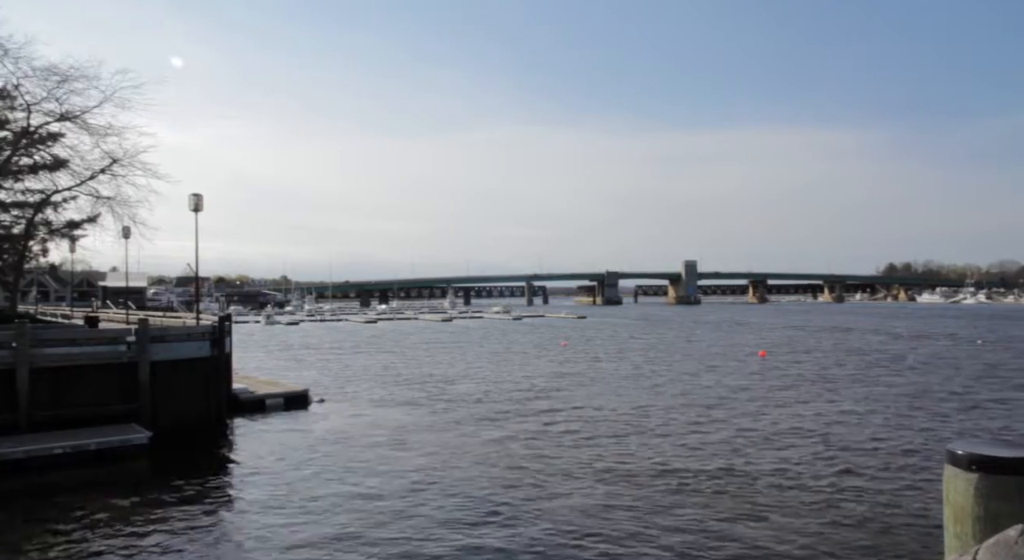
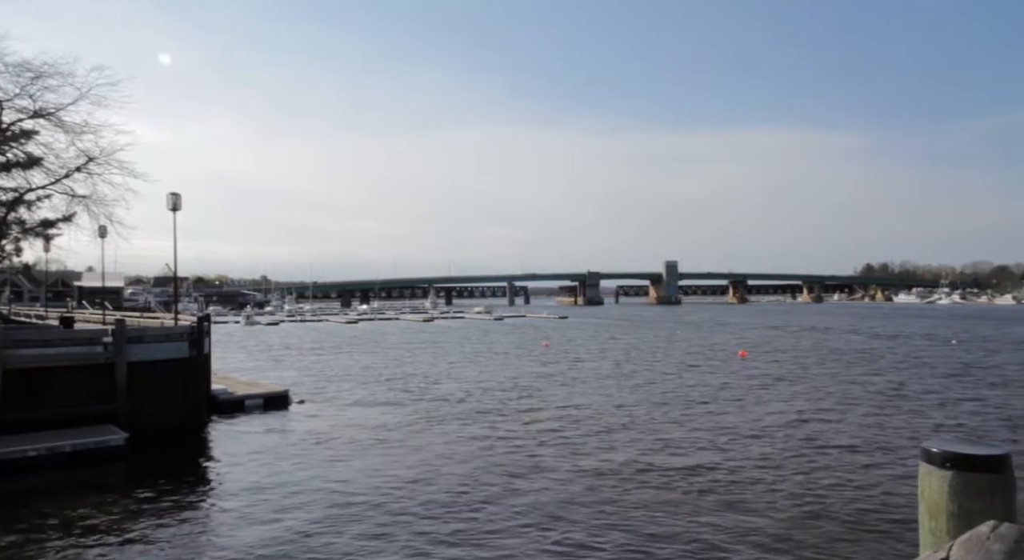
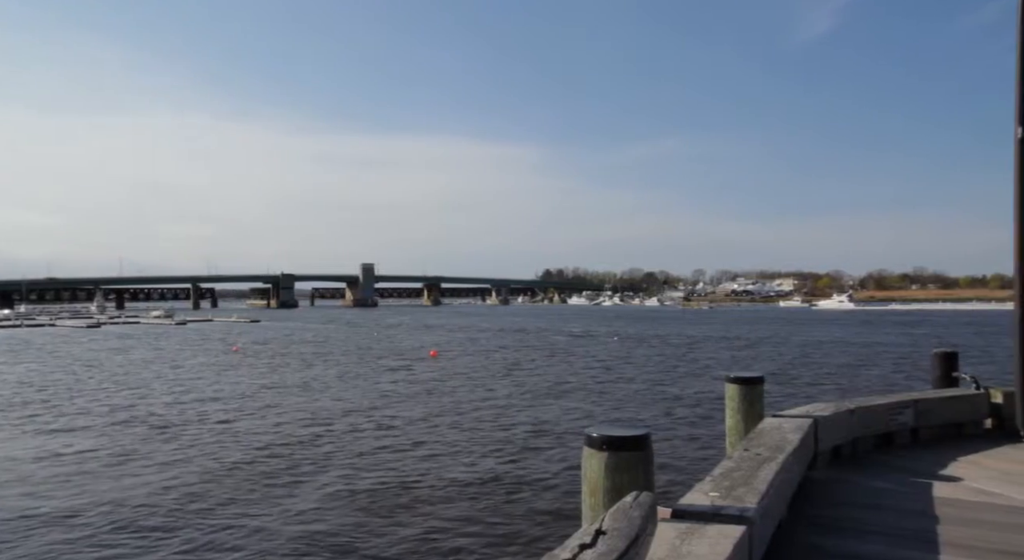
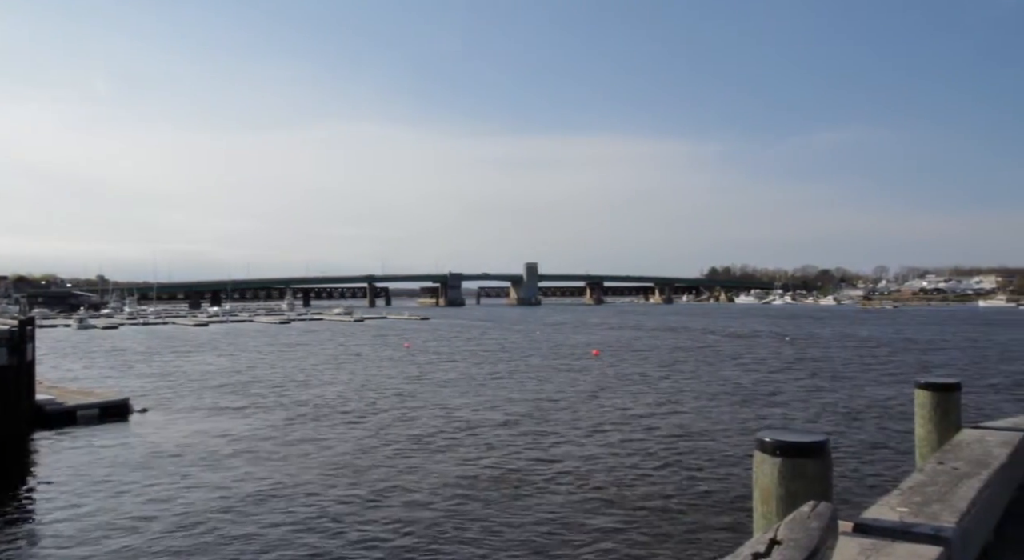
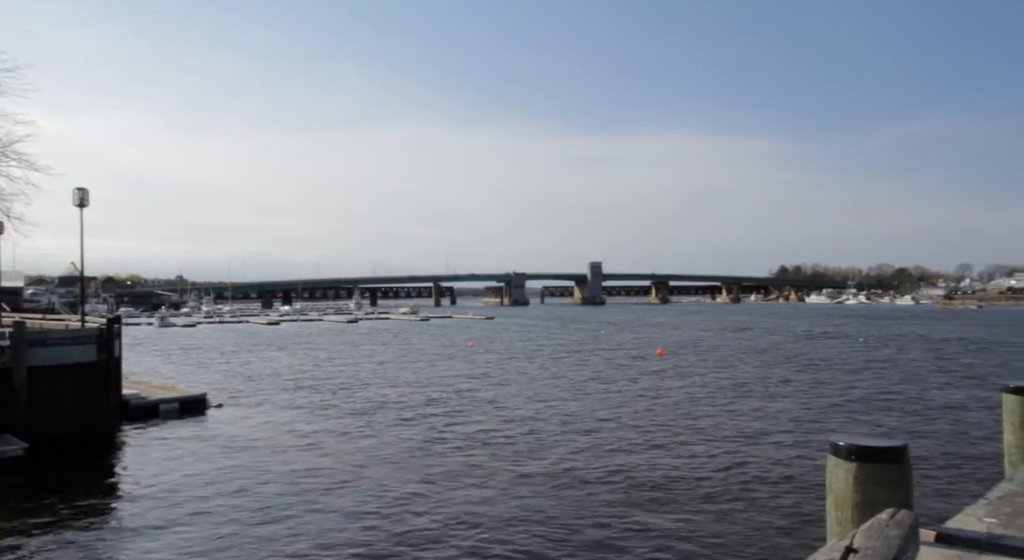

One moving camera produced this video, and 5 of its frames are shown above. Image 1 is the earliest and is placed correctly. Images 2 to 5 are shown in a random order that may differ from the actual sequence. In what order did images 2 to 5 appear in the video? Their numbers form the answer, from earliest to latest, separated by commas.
2, 5, 4, 3
